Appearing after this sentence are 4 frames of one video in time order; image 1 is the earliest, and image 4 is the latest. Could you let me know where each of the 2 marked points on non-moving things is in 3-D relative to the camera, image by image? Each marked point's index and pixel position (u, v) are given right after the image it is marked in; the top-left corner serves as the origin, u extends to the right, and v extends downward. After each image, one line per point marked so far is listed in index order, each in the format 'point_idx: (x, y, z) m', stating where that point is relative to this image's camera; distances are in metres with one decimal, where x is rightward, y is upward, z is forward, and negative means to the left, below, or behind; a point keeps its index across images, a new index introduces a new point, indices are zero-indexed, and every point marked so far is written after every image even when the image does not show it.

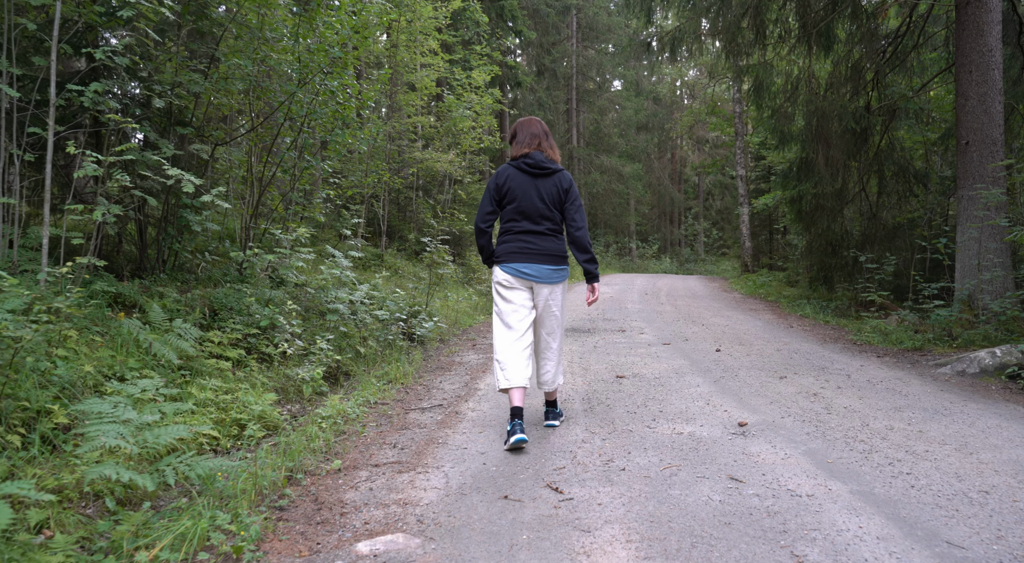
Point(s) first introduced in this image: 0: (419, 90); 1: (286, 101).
0: (-1.9, +3.9, +14.2) m
1: (-2.5, +2.0, +7.6) m
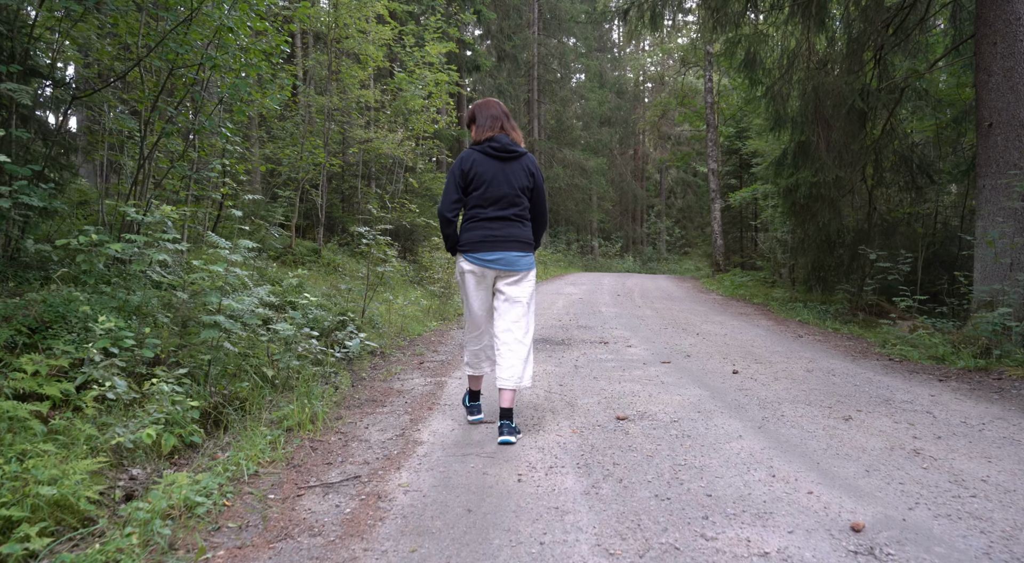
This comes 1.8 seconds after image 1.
0: (-2.6, +3.9, +12.4) m
1: (-2.8, +2.0, +5.8) m
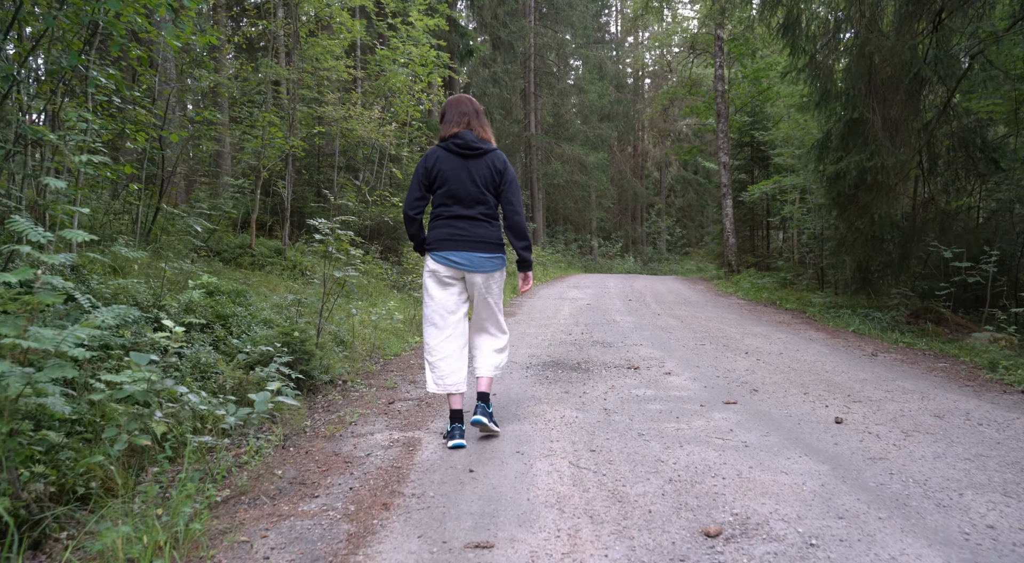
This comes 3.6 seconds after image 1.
0: (-2.7, +3.8, +10.7) m
1: (-2.8, +1.9, +4.1) m
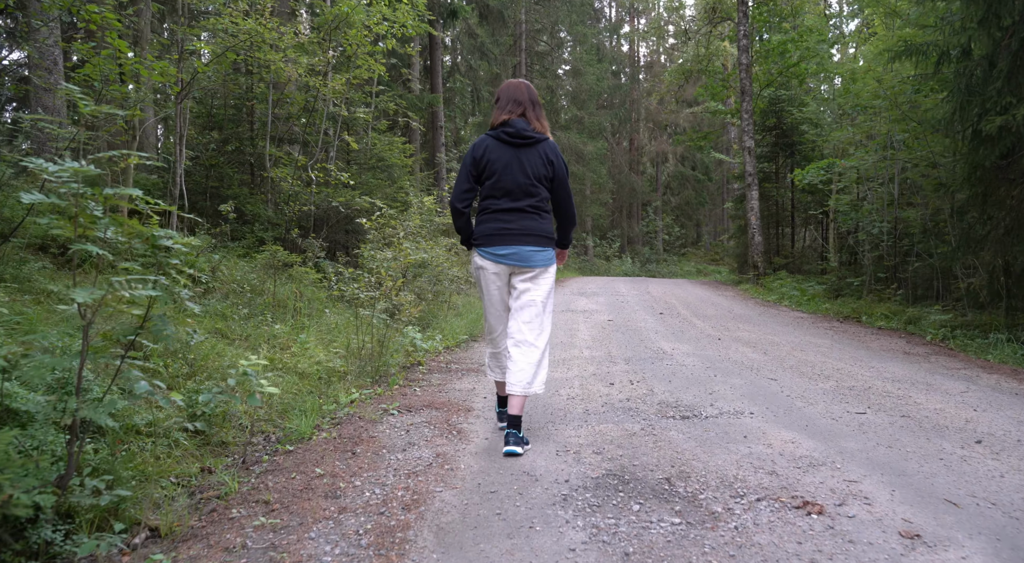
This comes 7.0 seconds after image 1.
0: (-2.7, +3.7, +7.4) m
1: (-2.7, +1.8, +0.8) m
